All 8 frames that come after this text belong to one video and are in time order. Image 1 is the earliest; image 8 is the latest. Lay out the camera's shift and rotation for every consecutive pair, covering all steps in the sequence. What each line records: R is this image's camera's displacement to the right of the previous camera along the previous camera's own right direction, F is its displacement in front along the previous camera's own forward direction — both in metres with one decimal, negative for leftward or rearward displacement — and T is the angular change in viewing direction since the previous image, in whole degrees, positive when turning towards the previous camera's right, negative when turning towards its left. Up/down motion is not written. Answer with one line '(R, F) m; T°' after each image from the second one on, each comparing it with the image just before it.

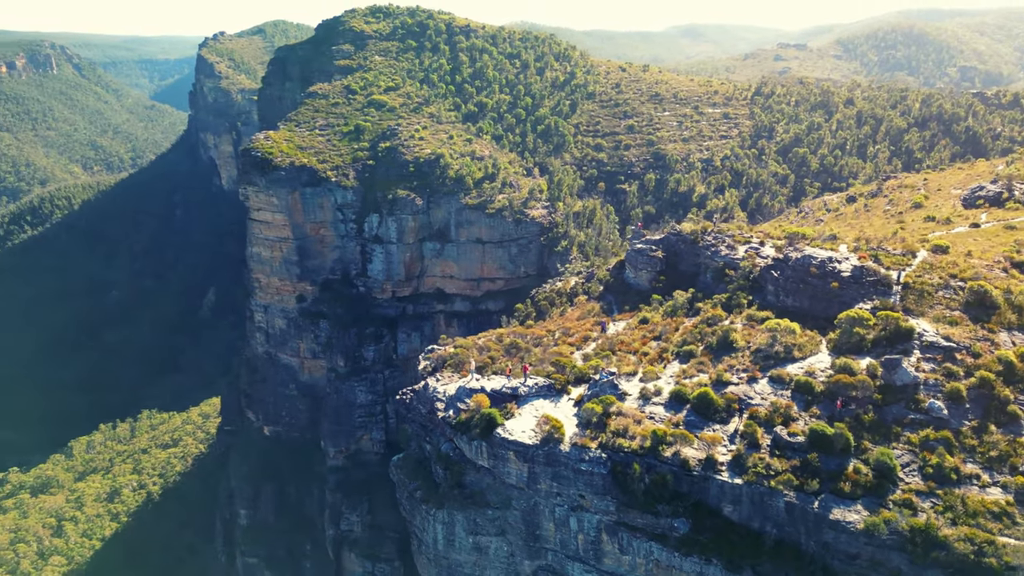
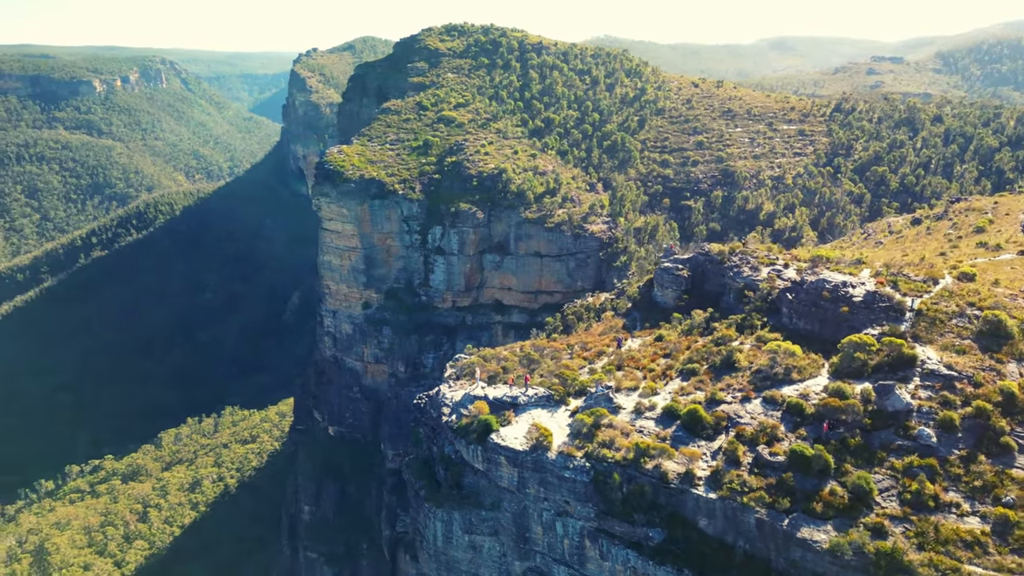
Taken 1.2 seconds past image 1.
(+2.1, -1.1) m; -6°
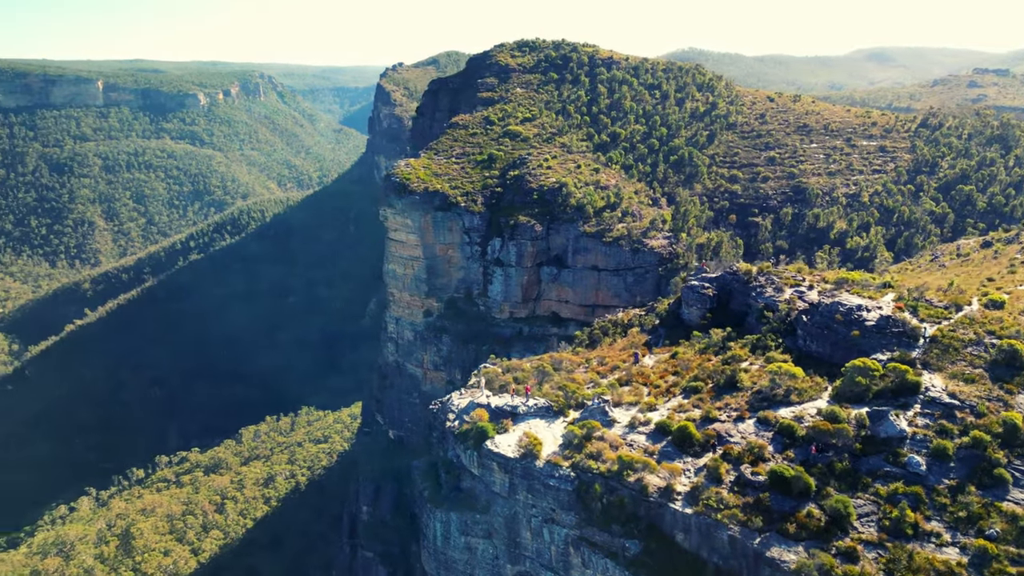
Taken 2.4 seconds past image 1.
(+2.2, -0.8) m; -6°
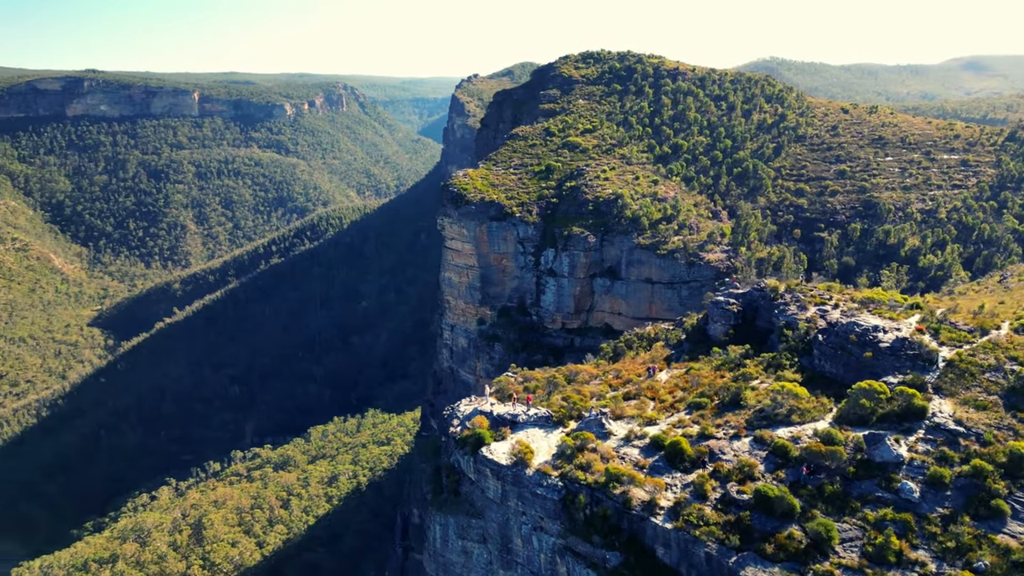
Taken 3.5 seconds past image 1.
(+2.1, -0.4) m; -6°
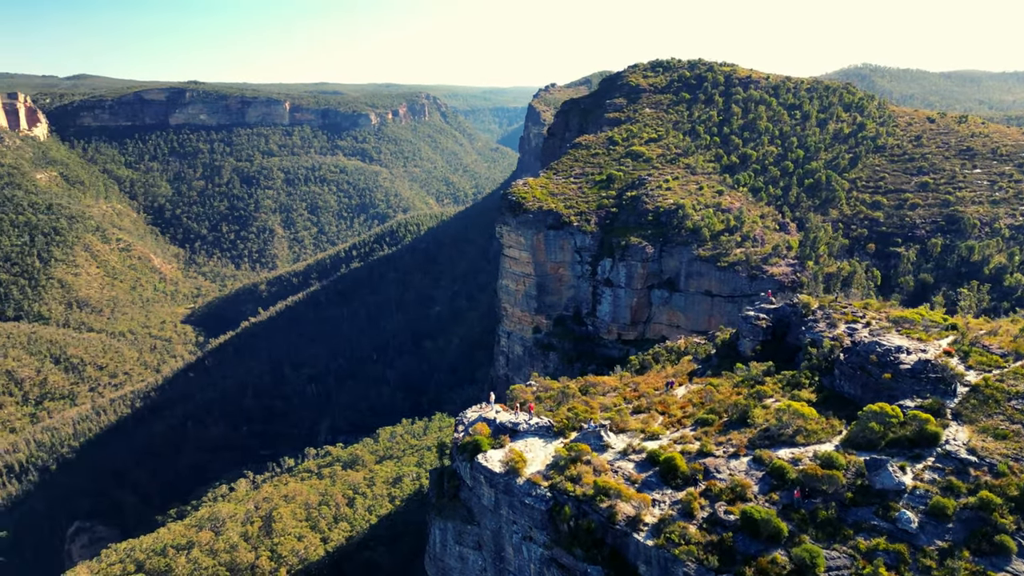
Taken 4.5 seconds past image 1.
(+2.2, 0.0) m; -6°
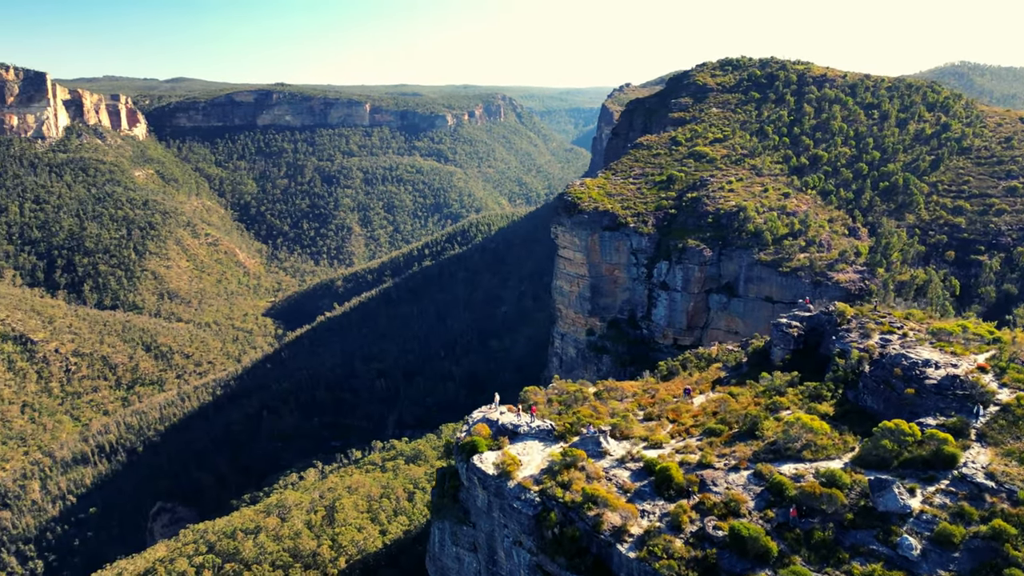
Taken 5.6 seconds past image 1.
(+2.0, +0.4) m; -6°
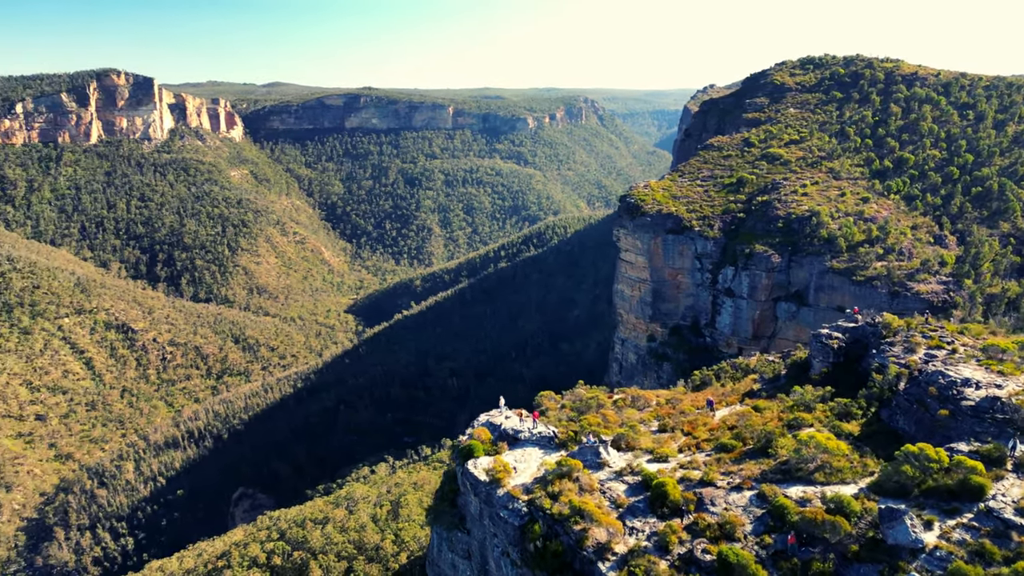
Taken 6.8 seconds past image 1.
(+2.1, +0.9) m; -6°
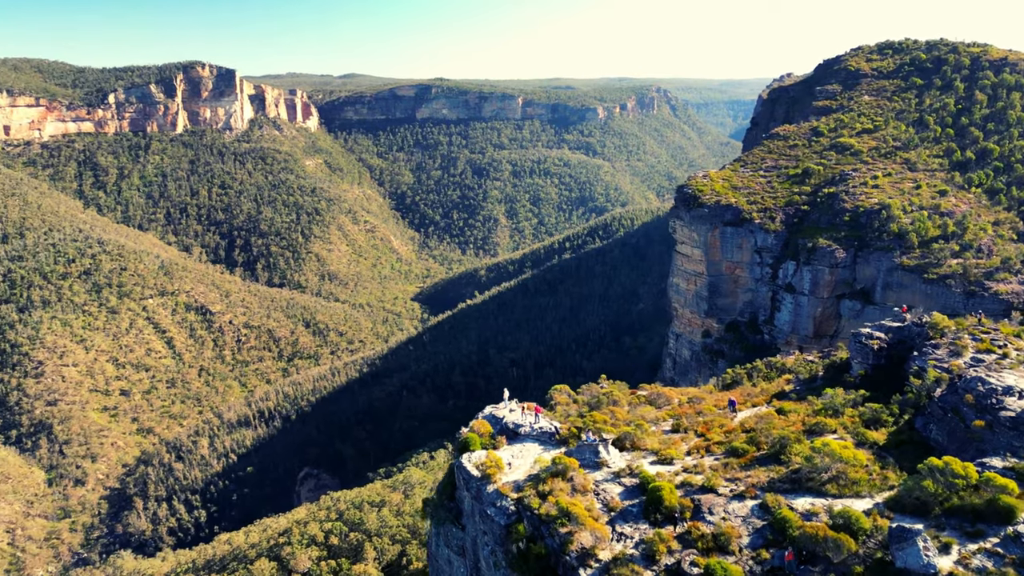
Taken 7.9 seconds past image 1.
(+1.7, +1.0) m; -5°
